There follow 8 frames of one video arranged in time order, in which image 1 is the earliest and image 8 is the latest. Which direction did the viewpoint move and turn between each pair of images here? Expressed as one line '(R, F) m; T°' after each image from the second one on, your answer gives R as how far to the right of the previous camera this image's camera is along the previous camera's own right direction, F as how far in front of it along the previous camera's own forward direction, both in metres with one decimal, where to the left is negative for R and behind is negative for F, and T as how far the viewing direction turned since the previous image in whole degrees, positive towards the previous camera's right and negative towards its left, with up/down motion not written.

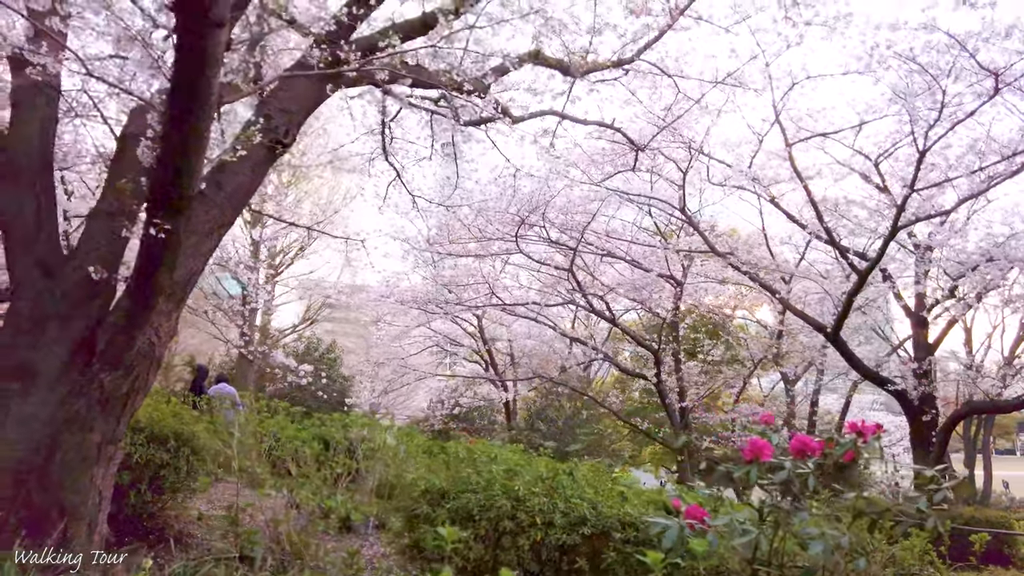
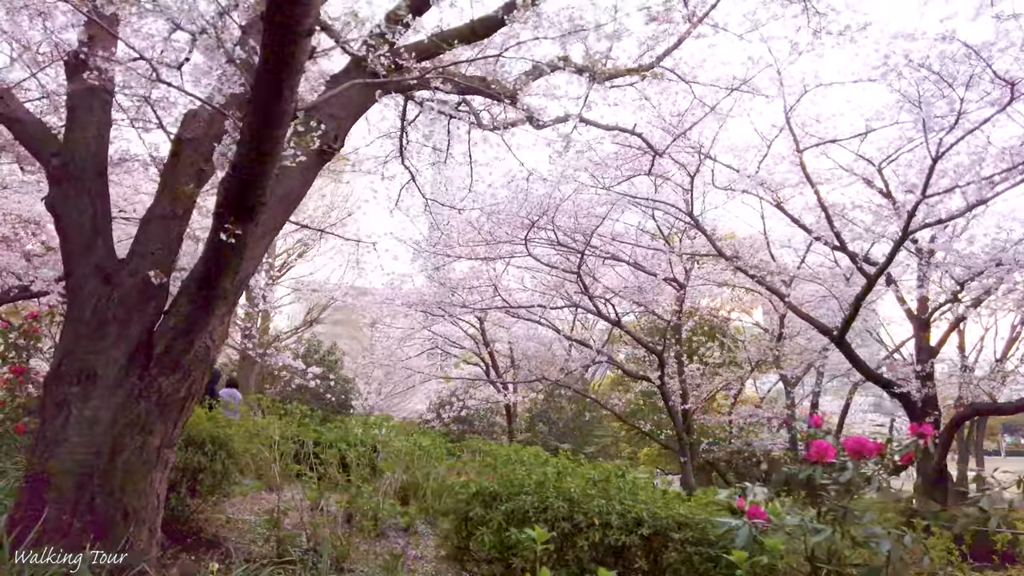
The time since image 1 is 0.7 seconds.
(-0.3, 0.0) m; +1°
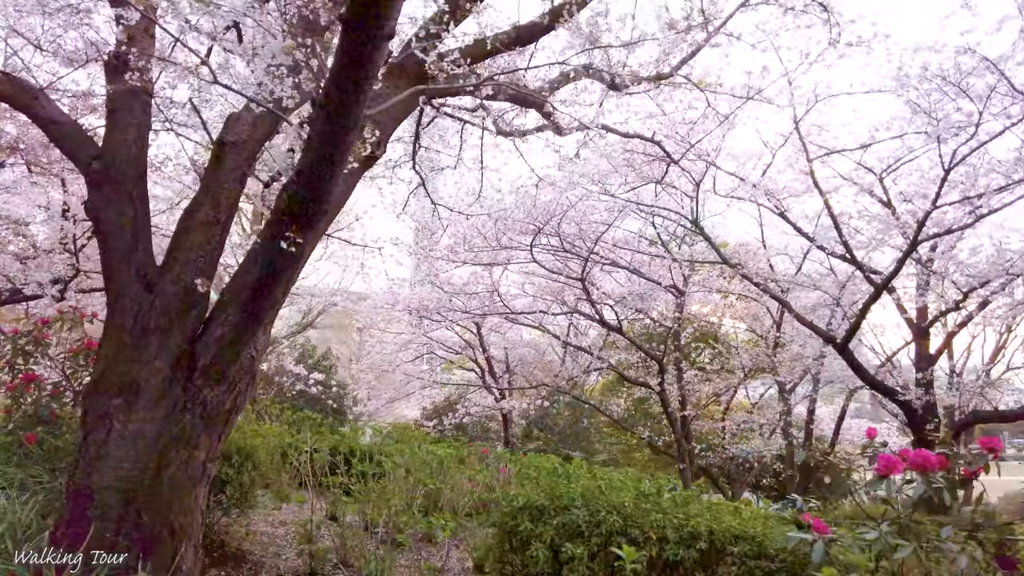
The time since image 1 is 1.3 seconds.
(-0.3, 0.0) m; +2°
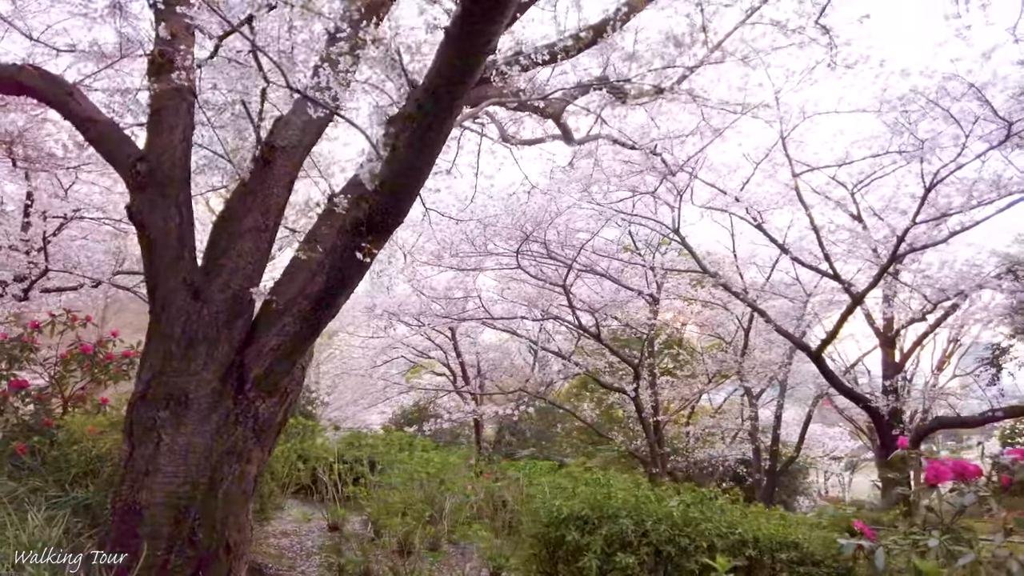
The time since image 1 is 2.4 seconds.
(-0.4, 0.0) m; +4°
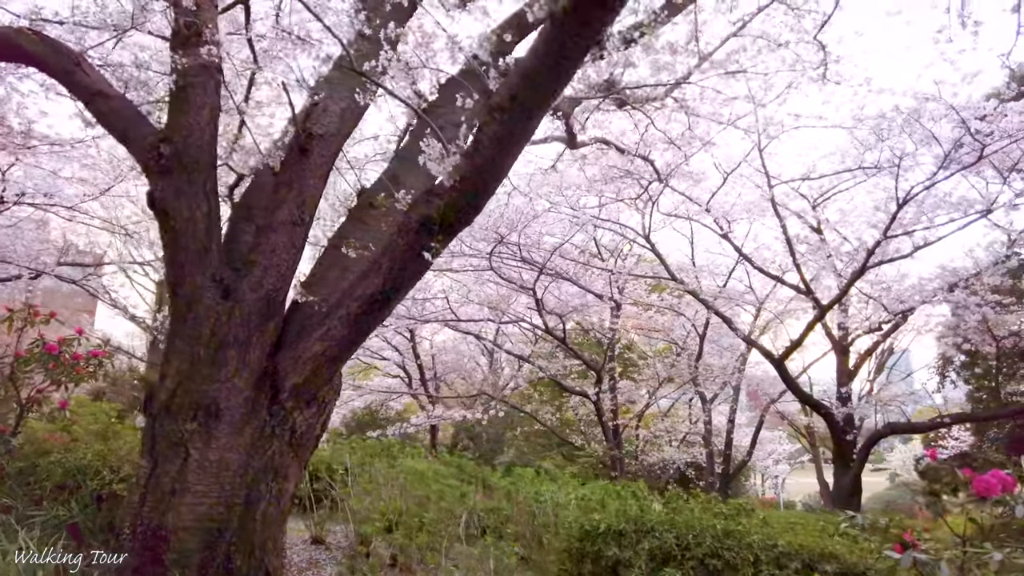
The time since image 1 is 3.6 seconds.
(-0.5, +0.2) m; +6°
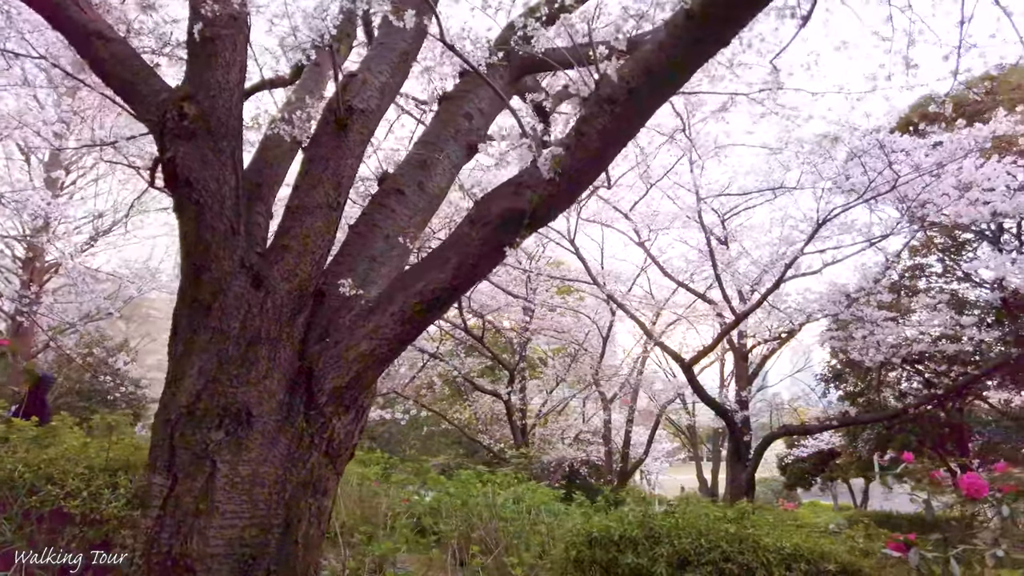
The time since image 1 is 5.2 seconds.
(-0.6, +0.2) m; +11°
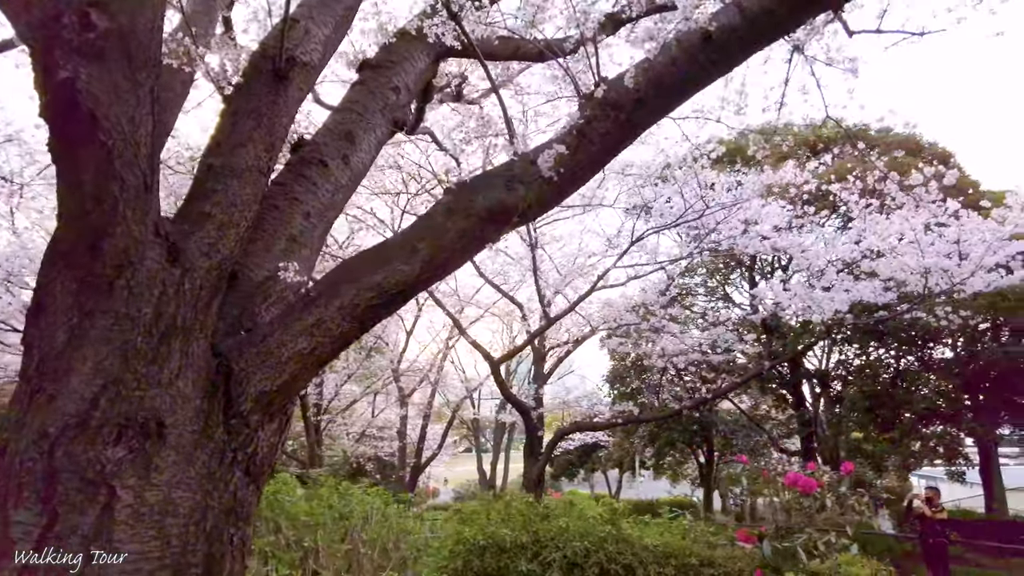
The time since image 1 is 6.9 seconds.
(-0.5, +0.2) m; +20°
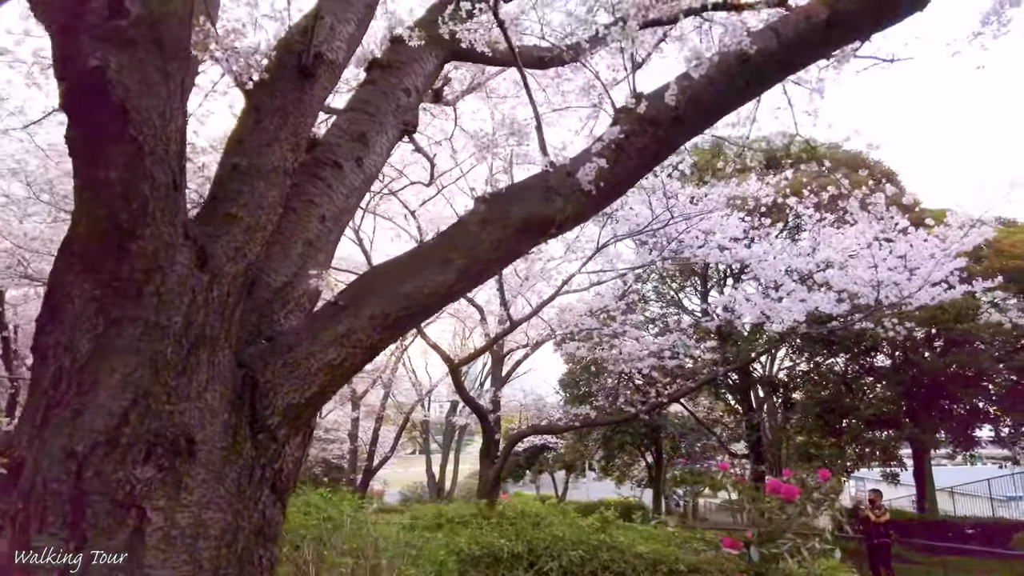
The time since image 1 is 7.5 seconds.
(-0.2, 0.0) m; +5°
